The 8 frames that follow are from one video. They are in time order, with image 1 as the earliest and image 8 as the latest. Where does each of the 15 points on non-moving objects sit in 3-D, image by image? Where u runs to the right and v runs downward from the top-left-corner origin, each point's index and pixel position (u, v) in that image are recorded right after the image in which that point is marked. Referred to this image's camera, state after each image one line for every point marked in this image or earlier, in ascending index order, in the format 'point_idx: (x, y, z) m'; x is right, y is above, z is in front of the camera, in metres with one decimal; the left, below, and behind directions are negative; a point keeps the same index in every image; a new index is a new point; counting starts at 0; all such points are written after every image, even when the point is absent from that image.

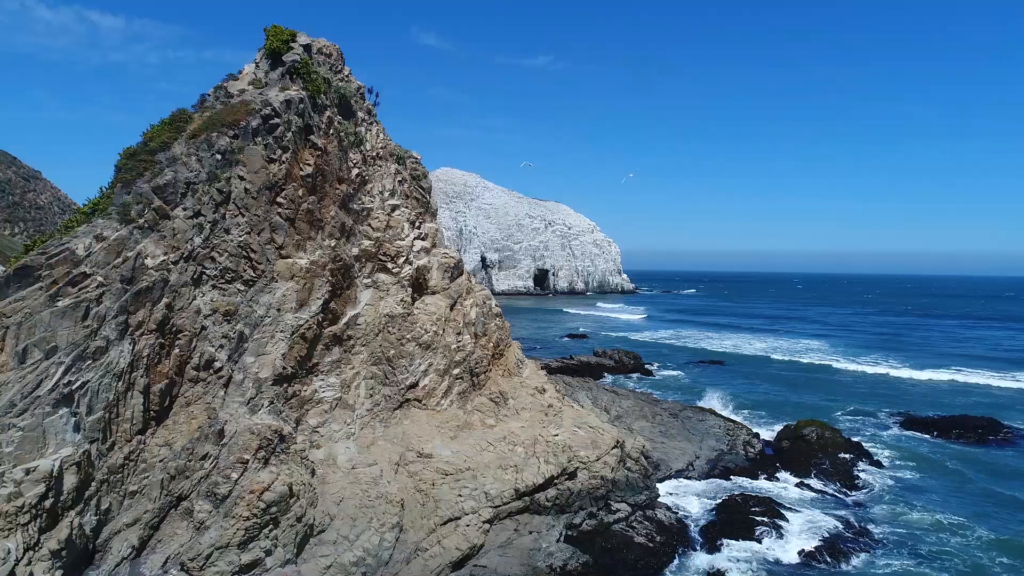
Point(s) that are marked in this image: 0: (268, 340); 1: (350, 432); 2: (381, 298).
0: (-5.4, -1.1, +12.8) m
1: (-3.8, -3.4, +13.6) m
2: (-3.3, -0.3, +15.3) m
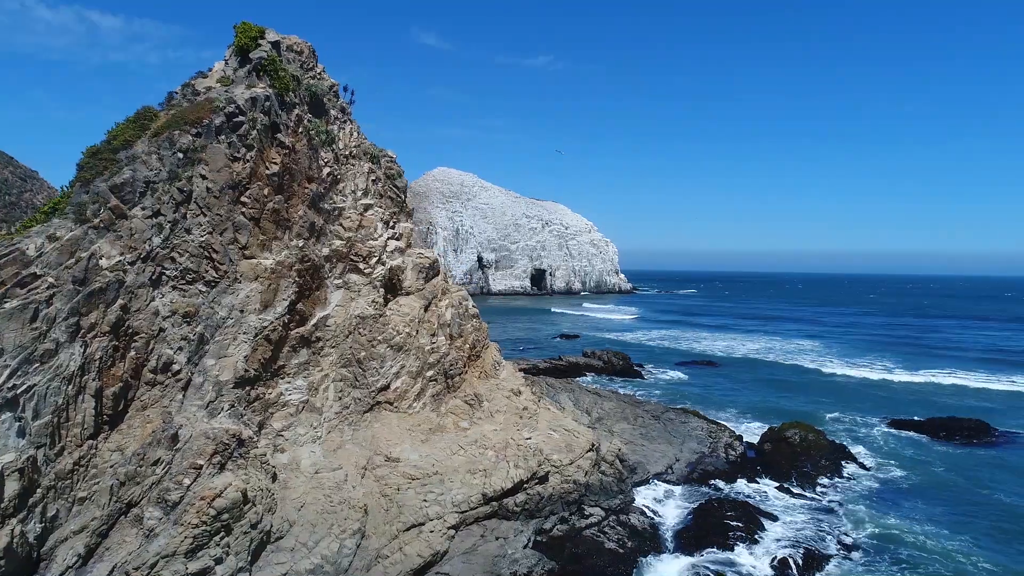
0: (-6.1, -1.2, +12.6) m
1: (-4.5, -3.4, +13.4) m
2: (-4.0, -0.3, +15.0) m
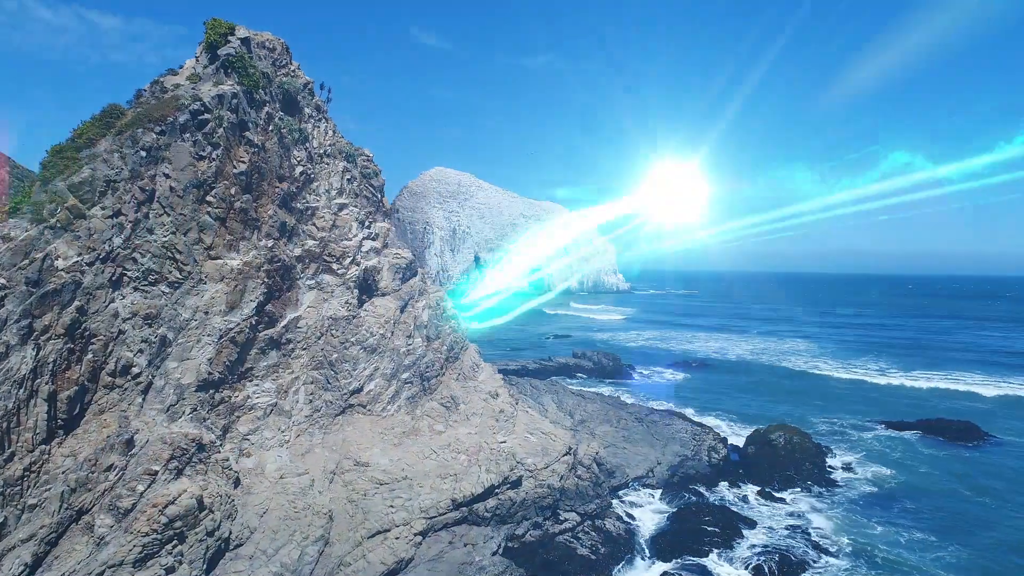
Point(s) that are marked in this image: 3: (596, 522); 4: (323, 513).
0: (-6.7, -1.2, +12.3) m
1: (-5.1, -3.4, +13.1) m
2: (-4.7, -0.3, +14.8) m
3: (+2.0, -5.8, +14.5) m
4: (-4.0, -4.7, +12.2) m
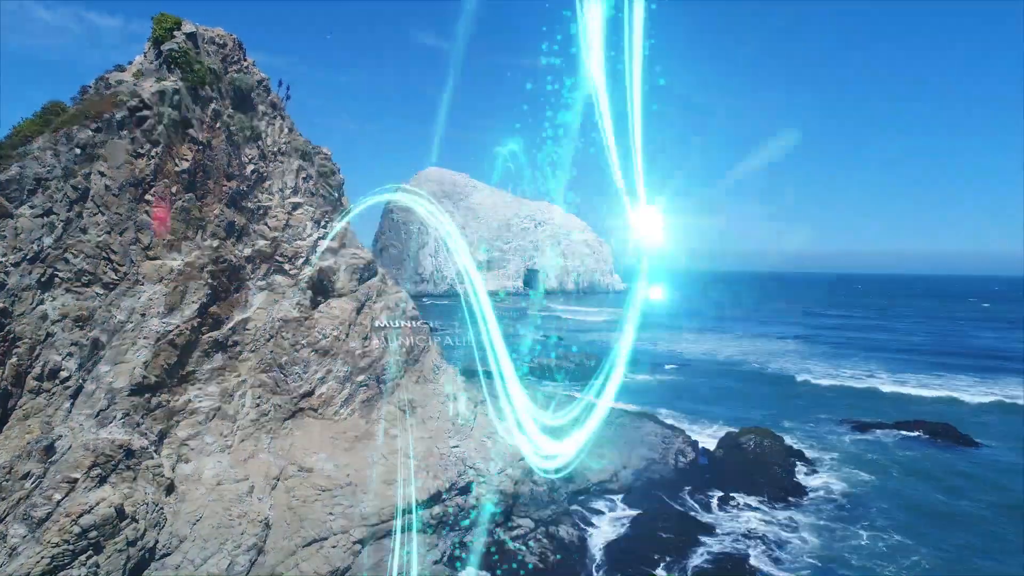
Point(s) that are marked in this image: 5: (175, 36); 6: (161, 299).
0: (-7.9, -1.2, +12.0) m
1: (-6.3, -3.4, +12.8) m
2: (-5.8, -0.4, +14.4) m
3: (+0.9, -5.8, +14.1) m
4: (-5.2, -4.8, +11.8) m
5: (-8.1, +6.0, +13.9) m
6: (-7.6, -0.2, +12.6) m
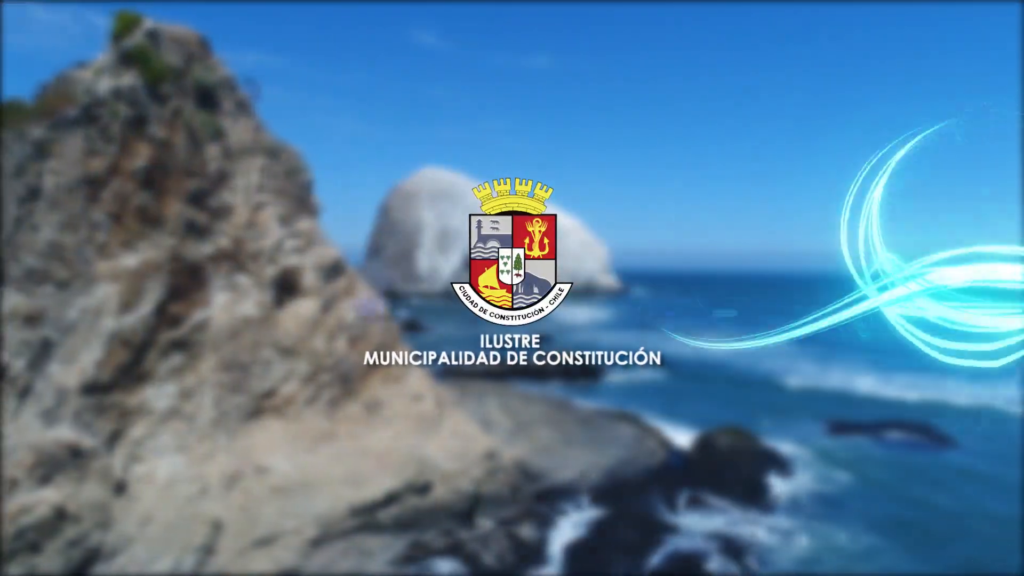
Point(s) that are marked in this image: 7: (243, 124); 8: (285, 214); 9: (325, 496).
0: (-8.8, -1.2, +11.9) m
1: (-7.2, -3.4, +12.7) m
2: (-6.7, -0.3, +14.3) m
3: (0.0, -5.8, +14.1) m
4: (-6.1, -4.7, +11.8) m
5: (-9.0, +6.1, +13.8) m
6: (-8.5, -0.2, +12.5) m
7: (-7.2, +4.4, +15.7) m
8: (-6.0, +2.0, +15.6) m
9: (-4.0, -4.5, +12.6) m
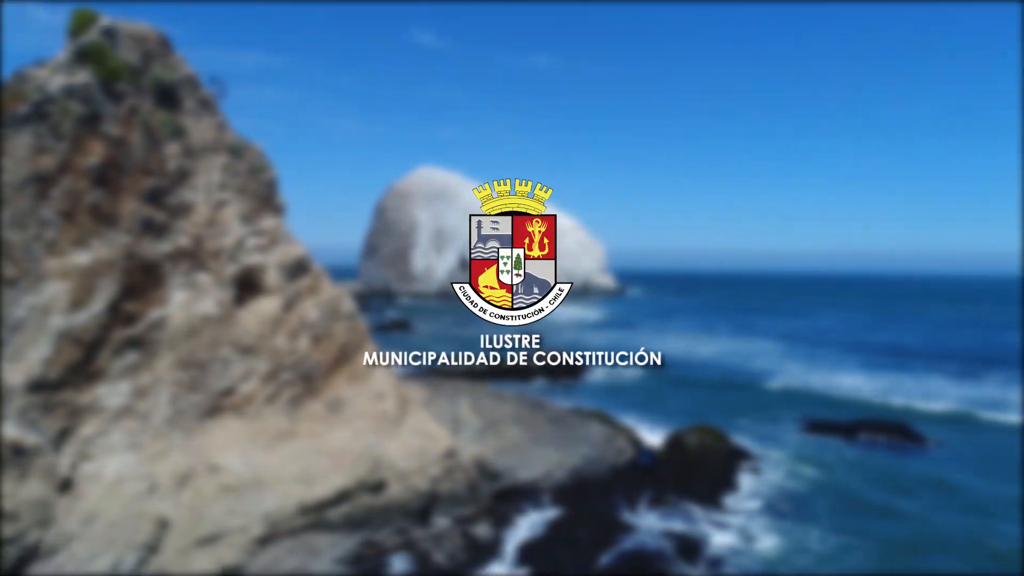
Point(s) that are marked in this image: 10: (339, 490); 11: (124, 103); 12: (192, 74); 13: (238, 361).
0: (-9.8, -1.1, +11.9) m
1: (-8.3, -3.4, +12.6) m
2: (-7.8, -0.3, +14.3) m
3: (-1.1, -5.8, +14.0) m
4: (-7.1, -4.7, +11.7) m
5: (-10.0, +6.1, +13.8) m
6: (-9.5, -0.2, +12.5) m
7: (-8.2, +4.4, +15.6) m
8: (-7.1, +2.0, +15.6) m
9: (-5.0, -4.5, +12.5) m
10: (-3.8, -4.5, +12.9) m
11: (-9.3, +4.5, +14.0) m
12: (-8.9, +6.0, +16.2) m
13: (-6.8, -1.8, +14.4) m
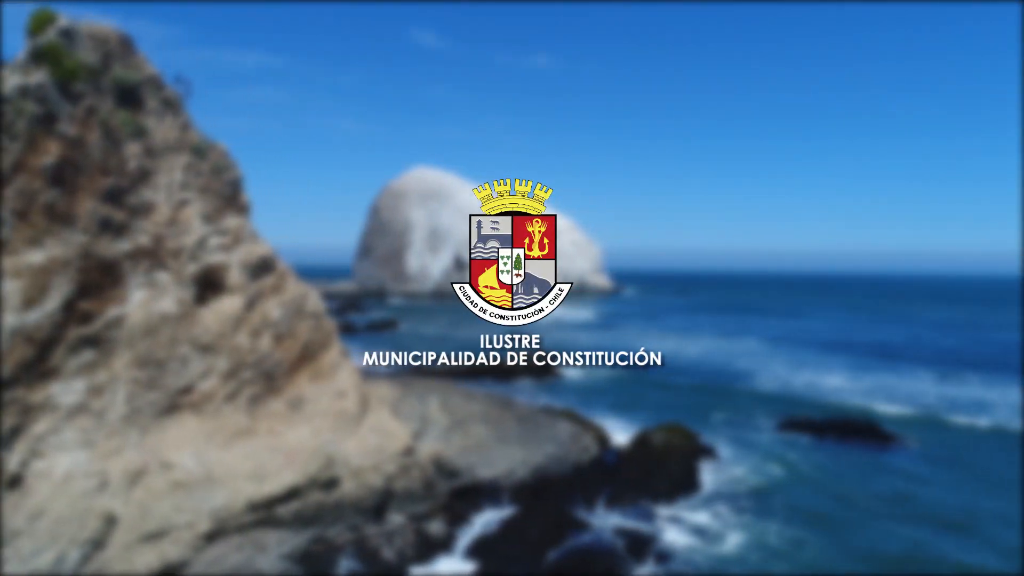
0: (-10.9, -1.1, +12.0) m
1: (-9.4, -3.3, +12.8) m
2: (-8.9, -0.2, +14.4) m
3: (-2.2, -5.7, +14.1) m
4: (-8.2, -4.7, +11.8) m
5: (-11.1, +6.1, +13.9) m
6: (-10.6, -0.1, +12.6) m
7: (-9.3, +4.5, +15.7) m
8: (-8.2, +2.0, +15.7) m
9: (-6.1, -4.4, +12.6) m
10: (-4.9, -4.5, +13.0) m
11: (-10.4, +4.5, +14.1) m
12: (-10.0, +6.0, +16.3) m
13: (-7.9, -1.8, +14.5) m
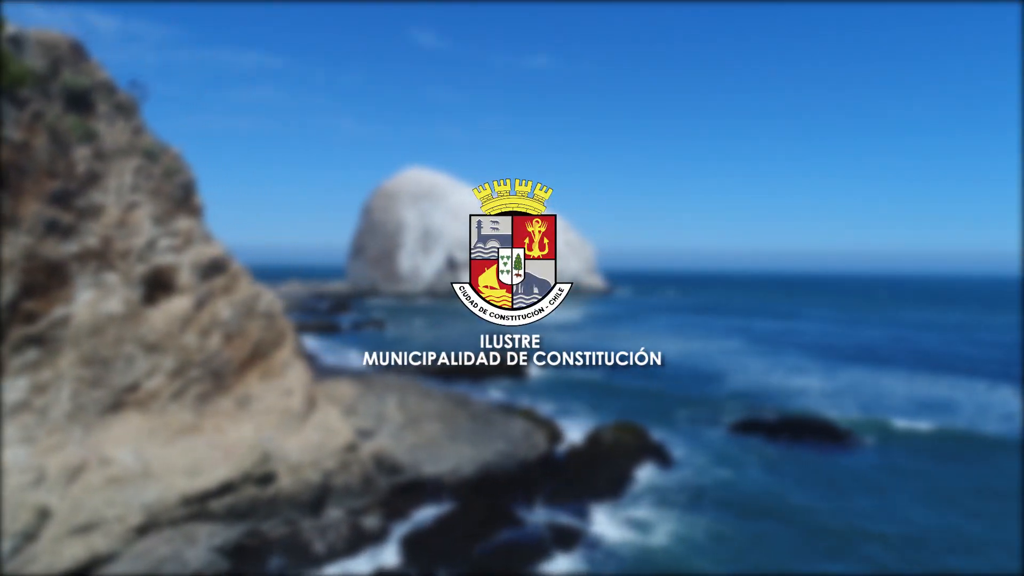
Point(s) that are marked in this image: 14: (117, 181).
0: (-12.5, -1.1, +12.3) m
1: (-11.0, -3.4, +13.1) m
2: (-10.5, -0.3, +14.8) m
3: (-3.8, -5.8, +14.5) m
4: (-9.8, -4.7, +12.2) m
5: (-12.7, +6.1, +14.3) m
6: (-12.2, -0.1, +12.9) m
7: (-10.9, +4.5, +16.1) m
8: (-9.8, +2.0, +16.0) m
9: (-7.7, -4.4, +13.0) m
10: (-6.5, -4.5, +13.4) m
11: (-12.0, +4.5, +14.5) m
12: (-11.6, +6.0, +16.7) m
13: (-9.5, -1.8, +14.9) m
14: (-10.8, +2.9, +15.8) m
